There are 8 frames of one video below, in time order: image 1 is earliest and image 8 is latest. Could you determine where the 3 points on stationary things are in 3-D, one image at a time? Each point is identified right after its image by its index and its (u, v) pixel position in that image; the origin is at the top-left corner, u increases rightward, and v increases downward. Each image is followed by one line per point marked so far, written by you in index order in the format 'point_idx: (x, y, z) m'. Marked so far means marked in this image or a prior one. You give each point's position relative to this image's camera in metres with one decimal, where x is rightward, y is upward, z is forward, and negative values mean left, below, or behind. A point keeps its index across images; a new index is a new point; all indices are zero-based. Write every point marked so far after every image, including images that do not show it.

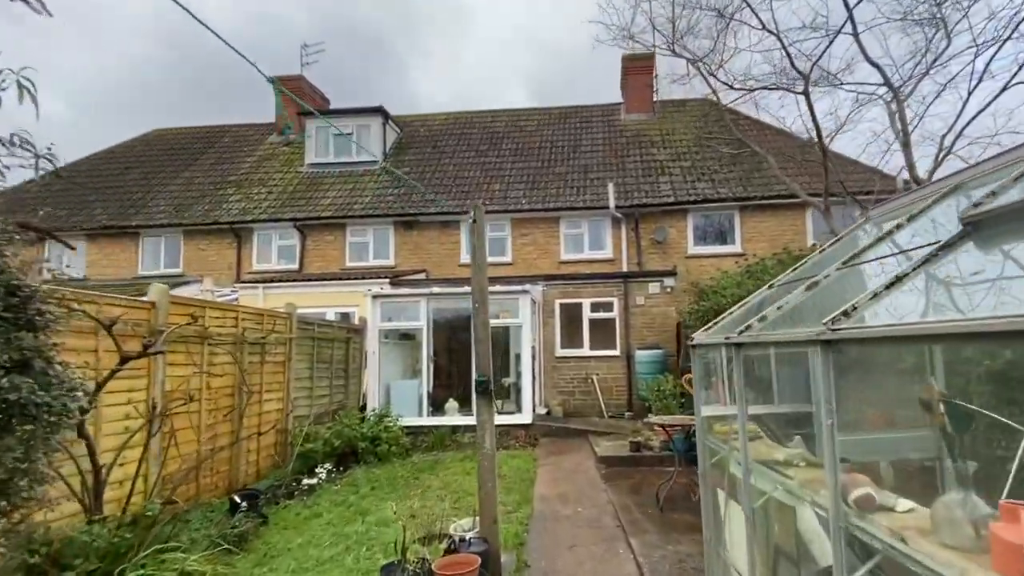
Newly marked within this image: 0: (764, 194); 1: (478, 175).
0: (+7.6, +2.9, +16.9) m
1: (-1.2, +4.0, +19.5) m
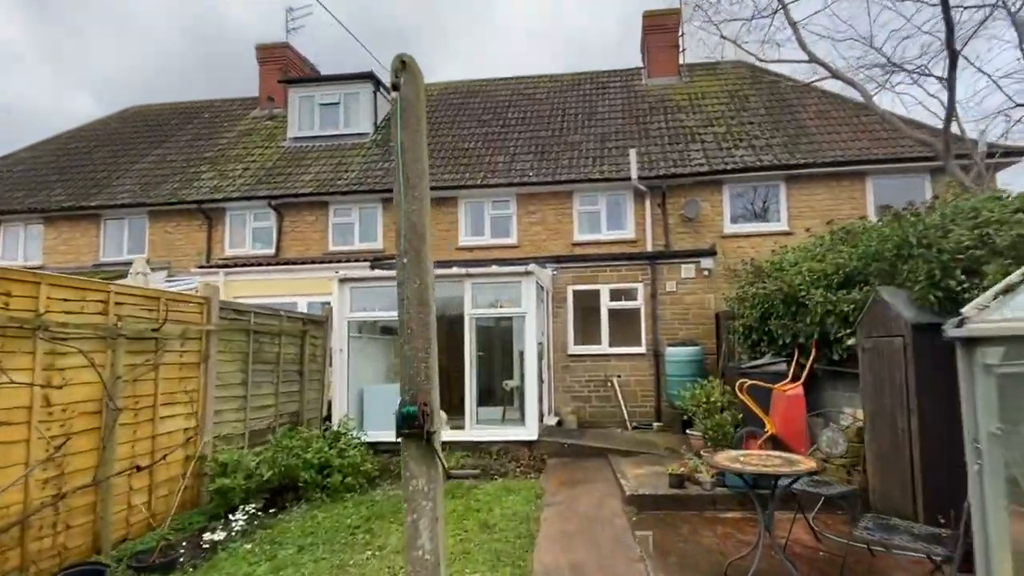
0: (+7.8, +3.3, +14.2) m
1: (-1.0, +4.4, +17.1) m
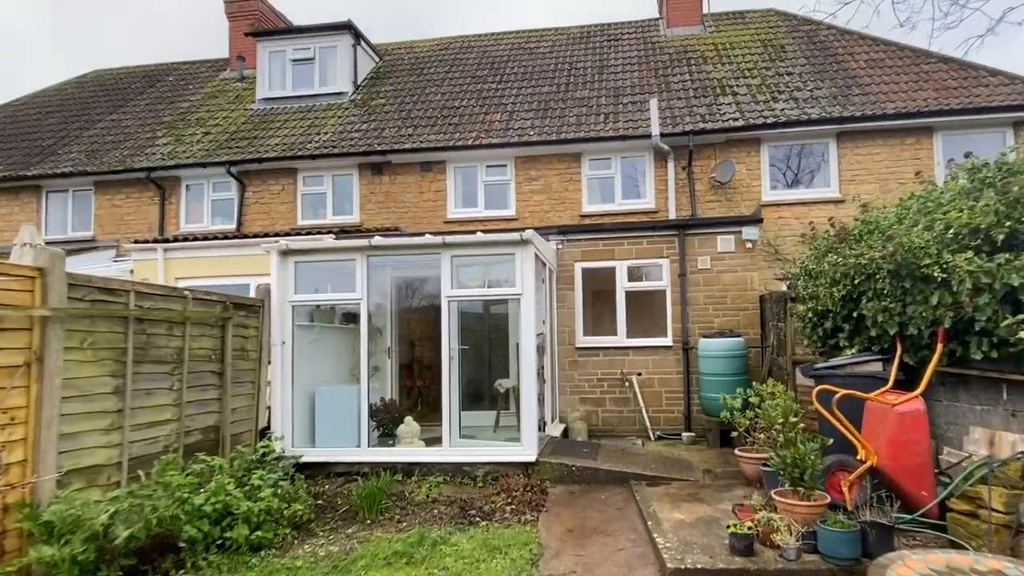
0: (+7.7, +3.7, +11.8) m
1: (-1.1, +4.9, +14.7) m
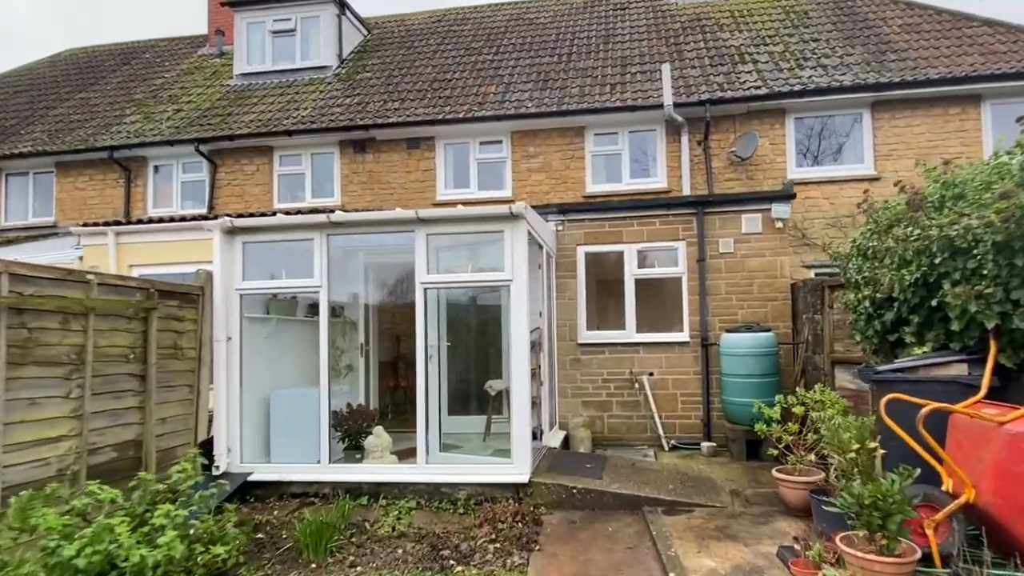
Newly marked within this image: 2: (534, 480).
0: (+7.6, +4.0, +10.5) m
1: (-1.2, +5.1, +13.4) m
2: (+0.2, -2.0, +5.9) m
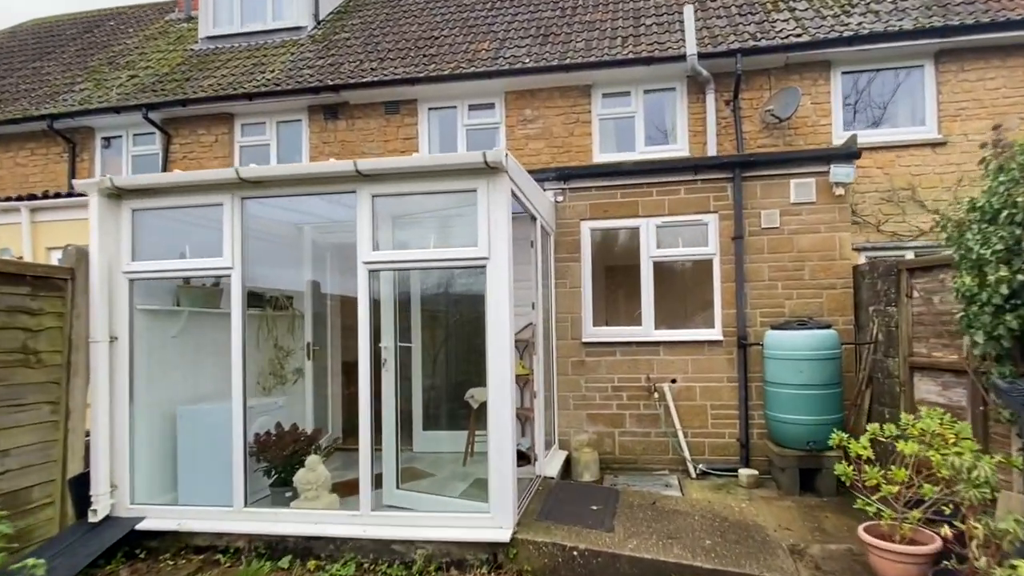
0: (+7.5, +4.2, +8.7) m
1: (-1.2, +5.4, +11.7) m
2: (0.0, -1.9, +4.3) m
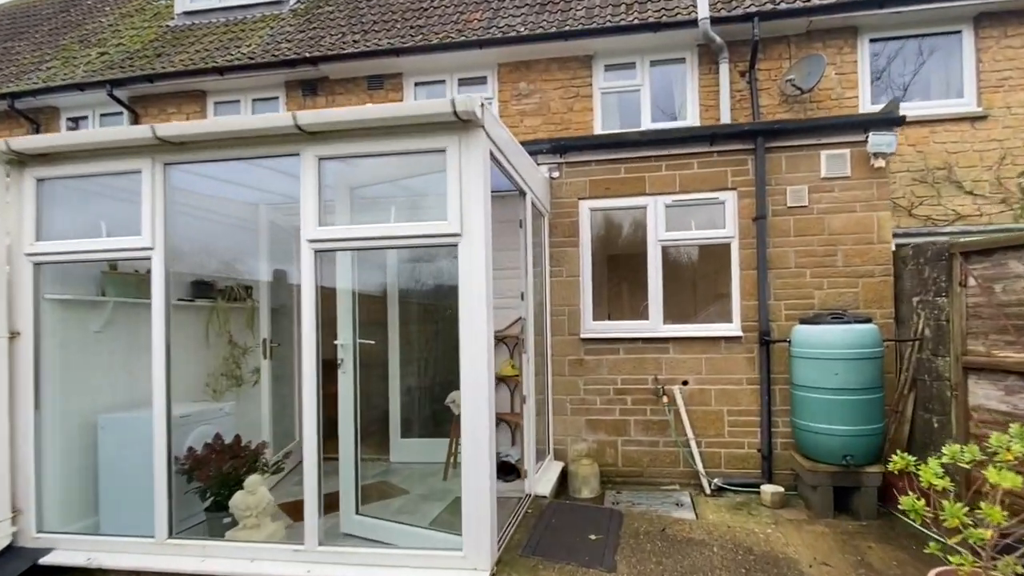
0: (+7.4, +4.3, +7.8) m
1: (-1.3, +5.5, +10.9) m
2: (-0.1, -1.8, +3.4) m
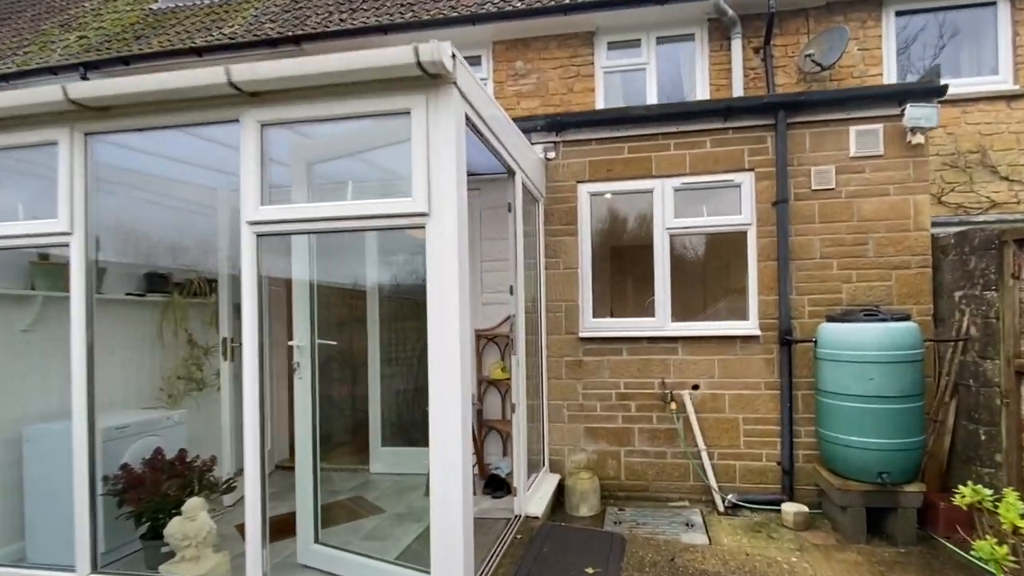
0: (+7.3, +4.4, +7.1) m
1: (-1.4, +5.6, +10.2) m
2: (-0.2, -1.7, +2.9) m
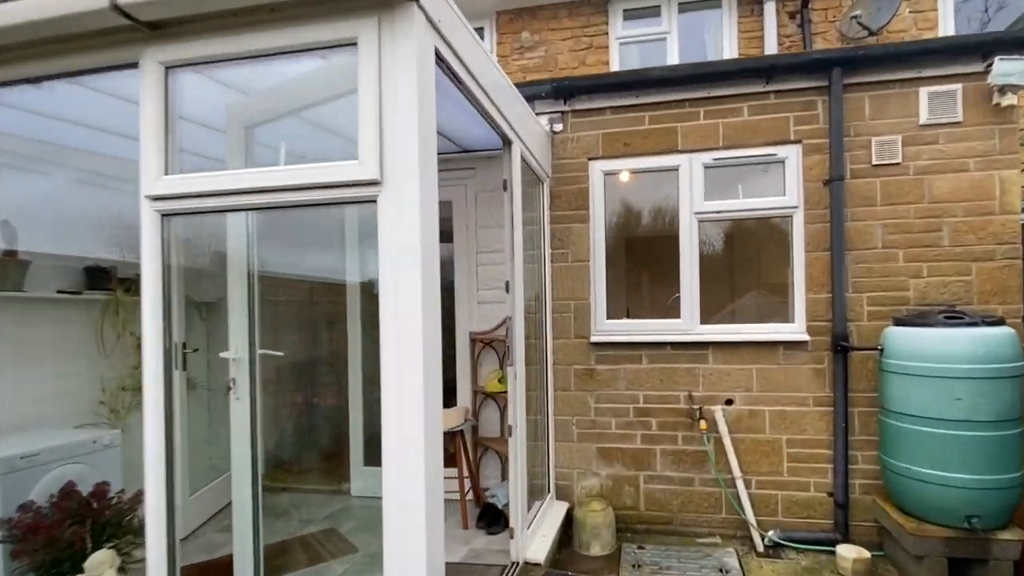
0: (+7.3, +4.4, +6.1) m
1: (-1.3, +5.7, +9.4) m
2: (-0.3, -1.7, +2.1) m
